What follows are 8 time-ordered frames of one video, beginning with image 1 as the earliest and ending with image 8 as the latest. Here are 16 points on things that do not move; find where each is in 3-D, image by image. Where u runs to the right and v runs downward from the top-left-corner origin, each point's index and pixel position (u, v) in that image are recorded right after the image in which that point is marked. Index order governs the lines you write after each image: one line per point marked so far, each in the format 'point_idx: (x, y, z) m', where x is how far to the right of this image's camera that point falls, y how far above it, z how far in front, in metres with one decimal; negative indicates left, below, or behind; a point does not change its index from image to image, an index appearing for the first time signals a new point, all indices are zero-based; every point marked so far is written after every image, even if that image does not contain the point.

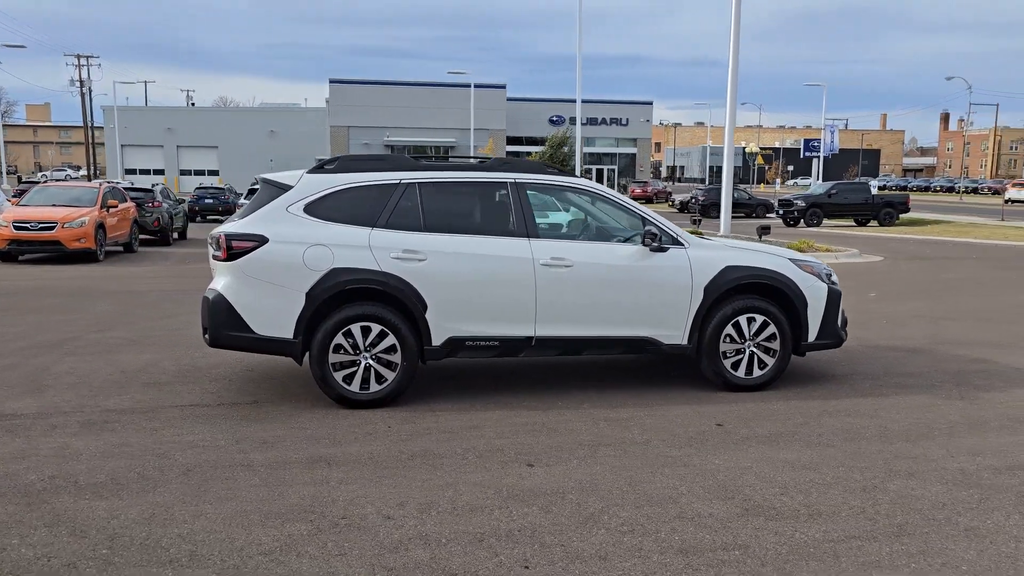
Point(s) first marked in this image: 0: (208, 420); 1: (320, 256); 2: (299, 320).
0: (-2.1, -0.9, +5.9) m
1: (-1.3, +0.2, +6.0) m
2: (-1.5, -0.2, +6.0) m
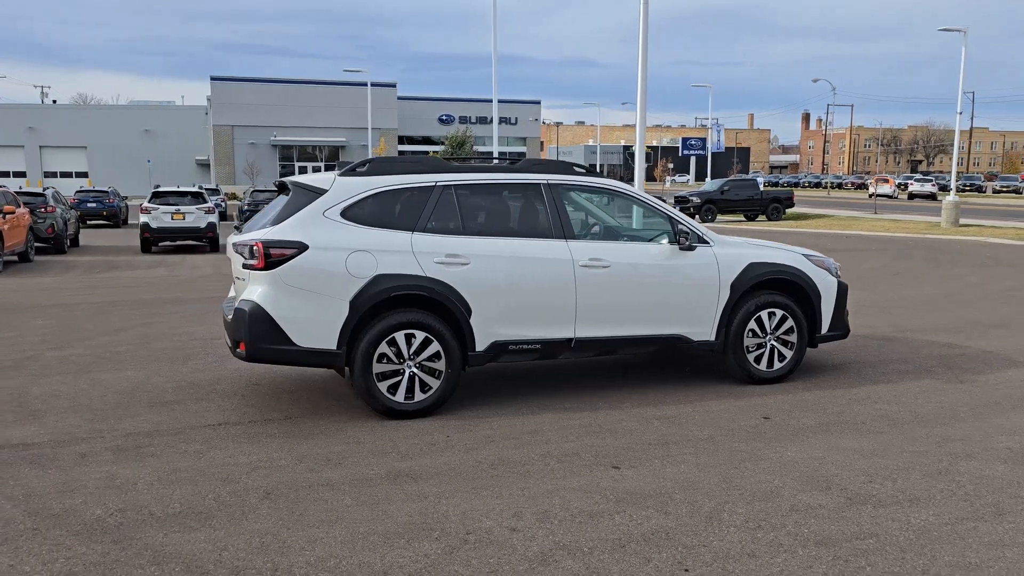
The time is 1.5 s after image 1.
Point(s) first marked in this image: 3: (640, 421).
0: (-1.7, -1.0, +5.6) m
1: (-1.0, +0.2, +5.8) m
2: (-1.1, -0.3, +5.7) m
3: (+0.9, -0.9, +5.9) m
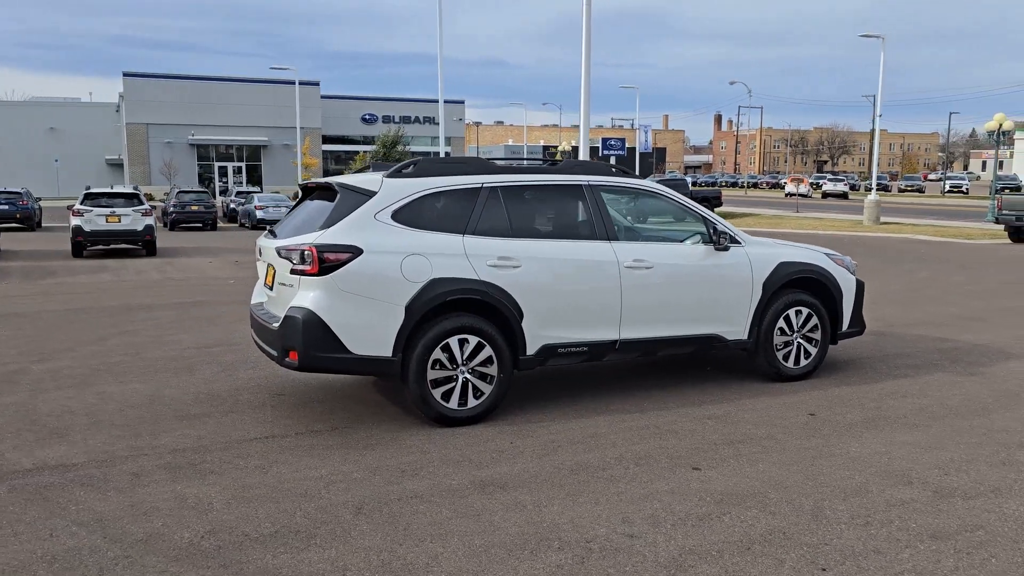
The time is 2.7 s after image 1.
0: (-1.3, -1.0, +5.3) m
1: (-0.6, +0.1, +5.6) m
2: (-0.7, -0.3, +5.6) m
3: (+1.3, -0.9, +5.9) m
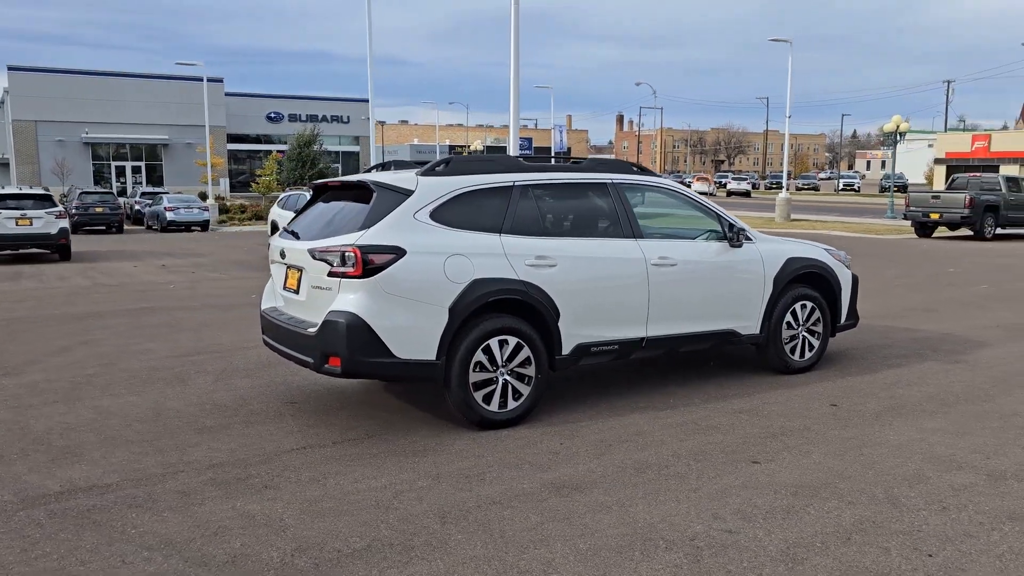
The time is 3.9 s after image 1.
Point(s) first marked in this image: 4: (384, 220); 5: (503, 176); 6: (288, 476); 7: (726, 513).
0: (-0.9, -1.0, +5.1) m
1: (-0.3, +0.1, +5.5) m
2: (-0.4, -0.3, +5.4) m
3: (+1.5, -0.9, +6.0) m
4: (-0.8, +0.4, +5.4) m
5: (-0.1, +0.8, +5.9) m
6: (-1.3, -1.1, +4.9) m
7: (+1.1, -1.1, +4.3) m
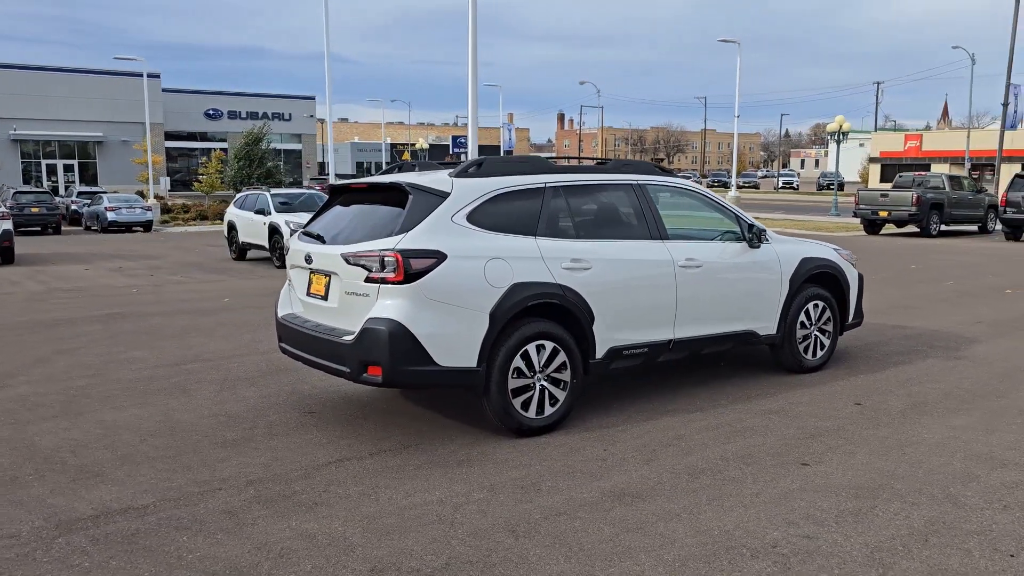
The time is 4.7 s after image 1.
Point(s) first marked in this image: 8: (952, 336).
0: (-0.6, -1.1, +5.0) m
1: (-0.1, +0.1, +5.3) m
2: (-0.2, -0.4, +5.3) m
3: (+1.8, -0.9, +6.0) m
4: (-0.6, +0.4, +5.2) m
5: (+0.2, +0.7, +5.8) m
6: (-1.0, -1.1, +4.7) m
7: (+1.4, -1.2, +4.3) m
8: (+4.7, -0.5, +9.0) m
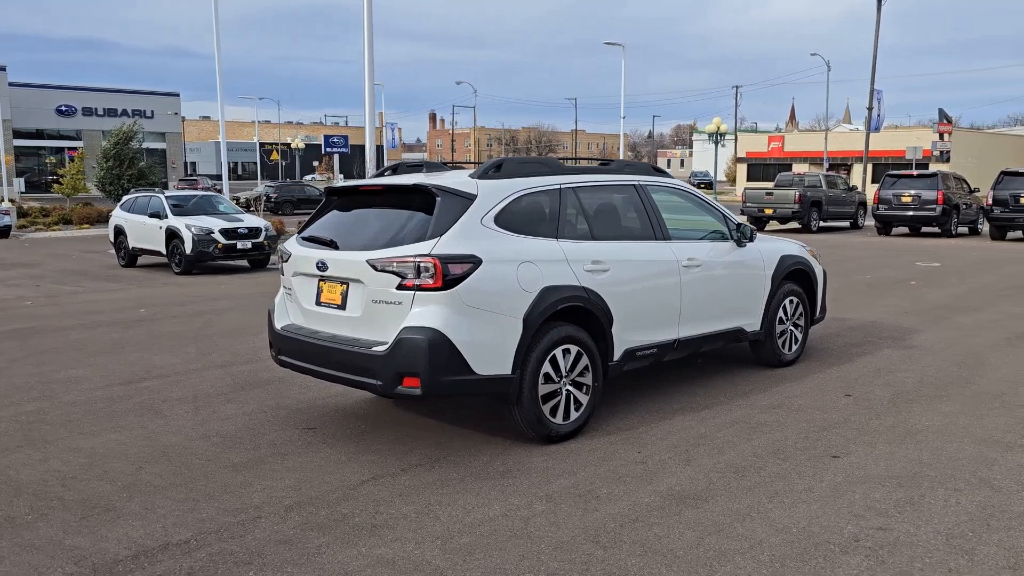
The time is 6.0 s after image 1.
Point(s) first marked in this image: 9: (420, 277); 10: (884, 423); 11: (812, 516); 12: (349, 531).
0: (-0.3, -1.1, +4.8) m
1: (+0.1, +0.1, +5.2) m
2: (0.0, -0.4, +5.1) m
3: (+1.9, -0.9, +6.1) m
4: (-0.3, +0.4, +5.0) m
5: (+0.3, +0.7, +5.7) m
6: (-0.6, -1.2, +4.4) m
7: (+1.8, -1.1, +4.4) m
8: (+4.2, -0.4, +9.6) m
9: (-0.5, +0.1, +4.8) m
10: (+2.6, -0.9, +5.9) m
11: (+1.5, -1.2, +4.3) m
12: (-0.8, -1.2, +4.2) m
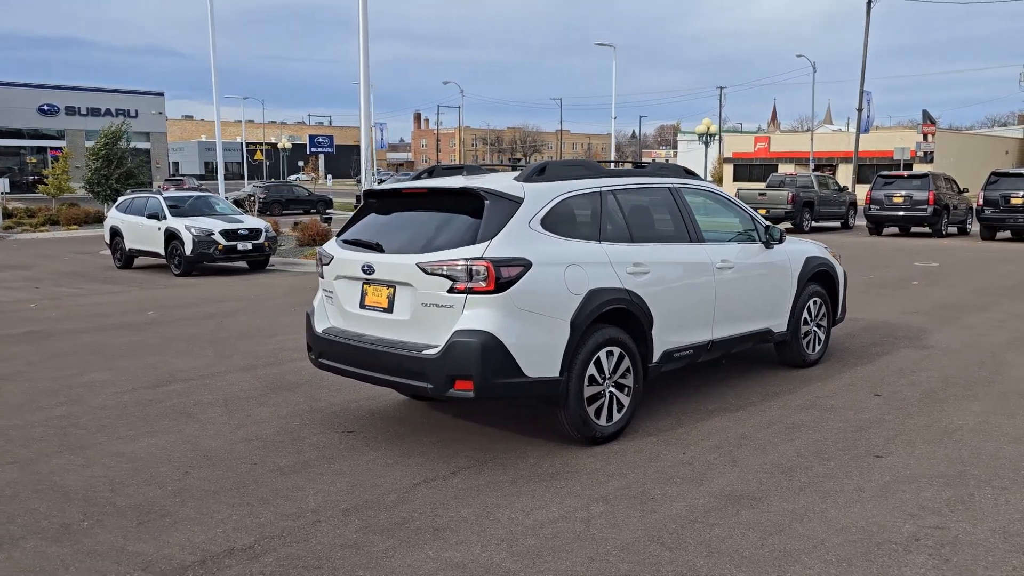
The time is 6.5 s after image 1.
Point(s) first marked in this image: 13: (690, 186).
0: (0.0, -1.1, +4.8) m
1: (+0.4, +0.1, +5.2) m
2: (+0.3, -0.4, +5.2) m
3: (+2.1, -0.9, +6.2) m
4: (-0.1, +0.3, +5.0) m
5: (+0.5, +0.7, +5.7) m
6: (-0.3, -1.2, +4.4) m
7: (+2.1, -1.2, +4.5) m
8: (+4.4, -0.4, +9.7) m
9: (-0.2, 0.0, +4.8) m
10: (+2.8, -0.9, +6.0) m
11: (+1.8, -1.2, +4.4) m
12: (-0.5, -1.2, +4.2) m
13: (+1.4, +0.8, +6.5) m
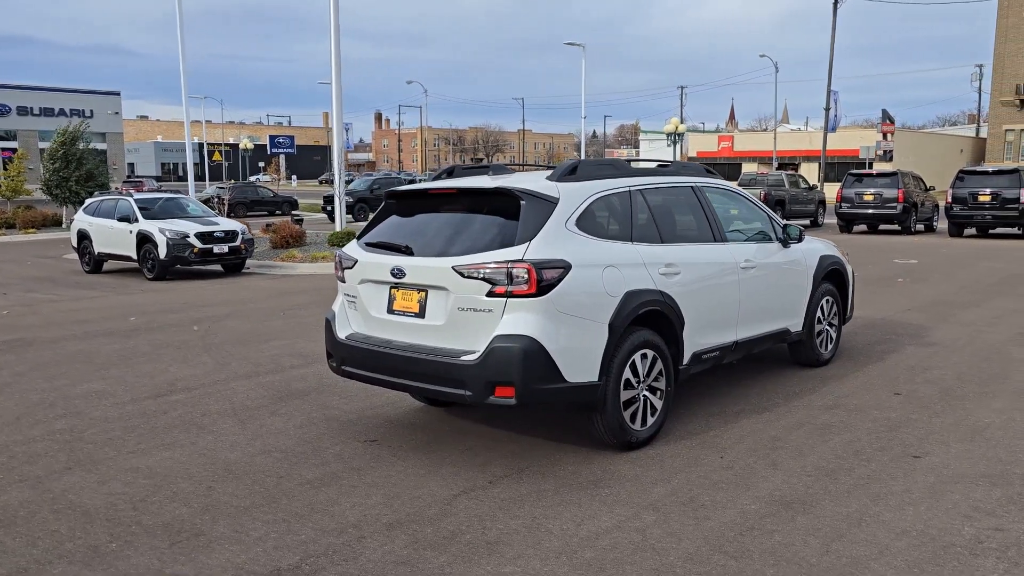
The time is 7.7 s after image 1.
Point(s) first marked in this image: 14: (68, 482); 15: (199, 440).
0: (+0.2, -1.1, +4.6) m
1: (+0.6, 0.0, +5.1) m
2: (+0.5, -0.4, +5.0) m
3: (+2.3, -0.9, +6.1) m
4: (+0.2, +0.3, +4.9) m
5: (+0.7, +0.7, +5.6) m
6: (-0.1, -1.2, +4.3) m
7: (+2.4, -1.2, +4.4) m
8: (+4.4, -0.4, +9.7) m
9: (0.0, 0.0, +4.7) m
10: (+3.0, -0.9, +6.0) m
11: (+2.1, -1.2, +4.3) m
12: (-0.2, -1.2, +4.0) m
13: (+1.5, +0.8, +6.4) m
14: (-2.6, -1.1, +5.0) m
15: (-2.1, -1.0, +5.8) m
